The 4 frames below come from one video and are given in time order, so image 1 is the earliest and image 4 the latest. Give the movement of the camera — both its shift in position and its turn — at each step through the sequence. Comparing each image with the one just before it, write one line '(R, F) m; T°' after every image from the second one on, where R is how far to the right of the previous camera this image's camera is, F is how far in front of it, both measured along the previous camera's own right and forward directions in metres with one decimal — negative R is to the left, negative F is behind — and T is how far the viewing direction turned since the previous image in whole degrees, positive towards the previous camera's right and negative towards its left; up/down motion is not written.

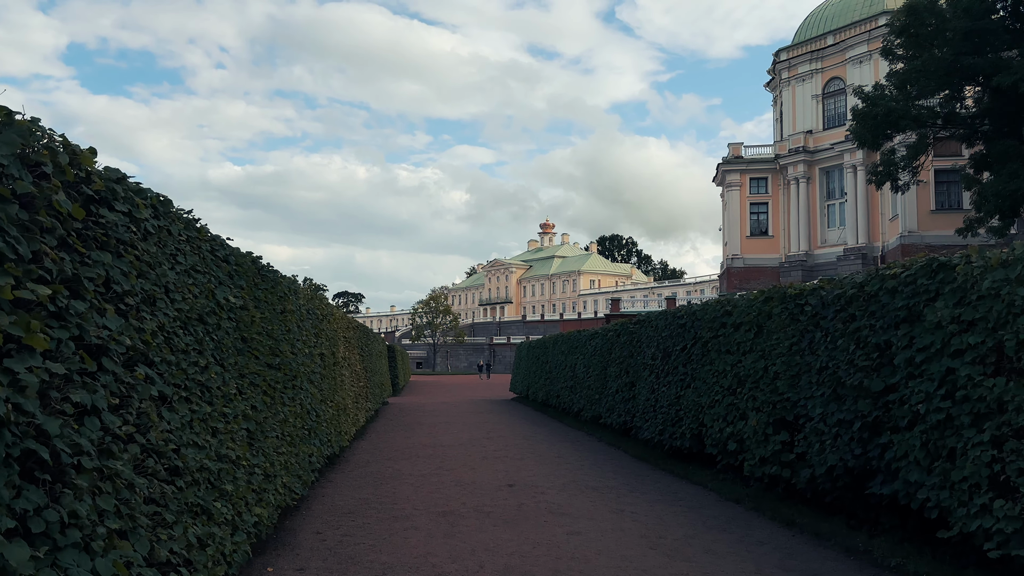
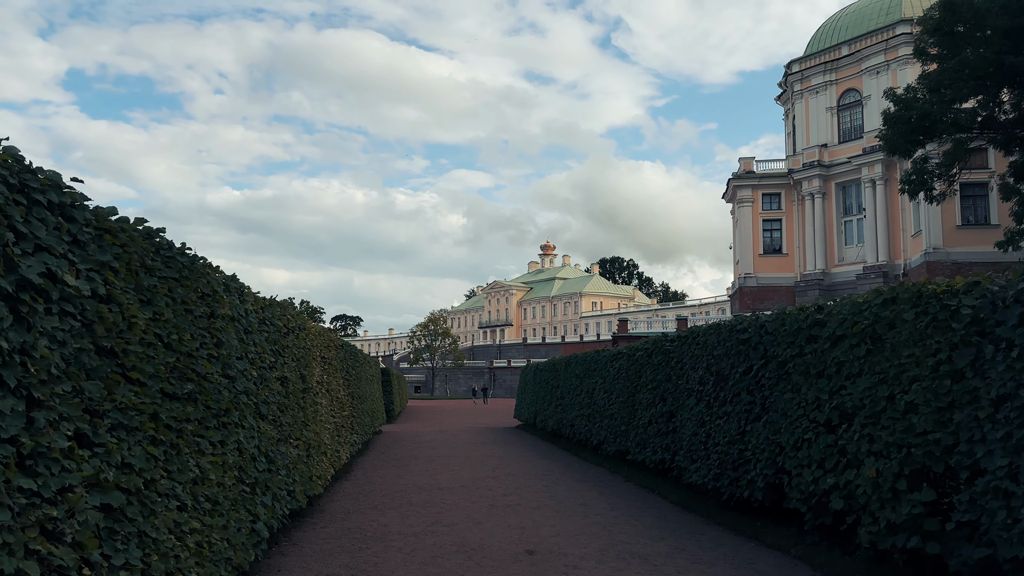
(-0.2, +2.2) m; 0°
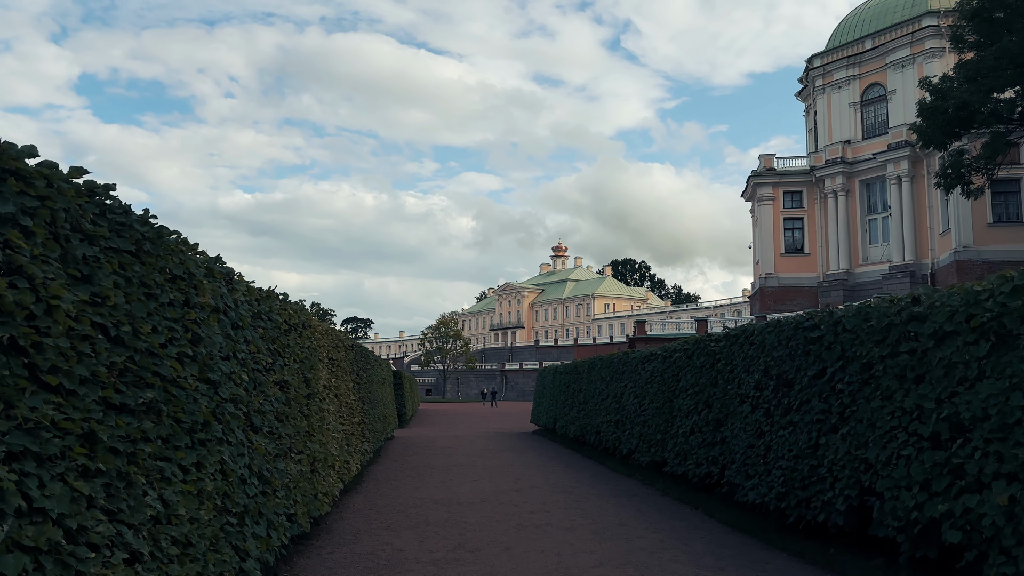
(-0.2, +1.1) m; -1°
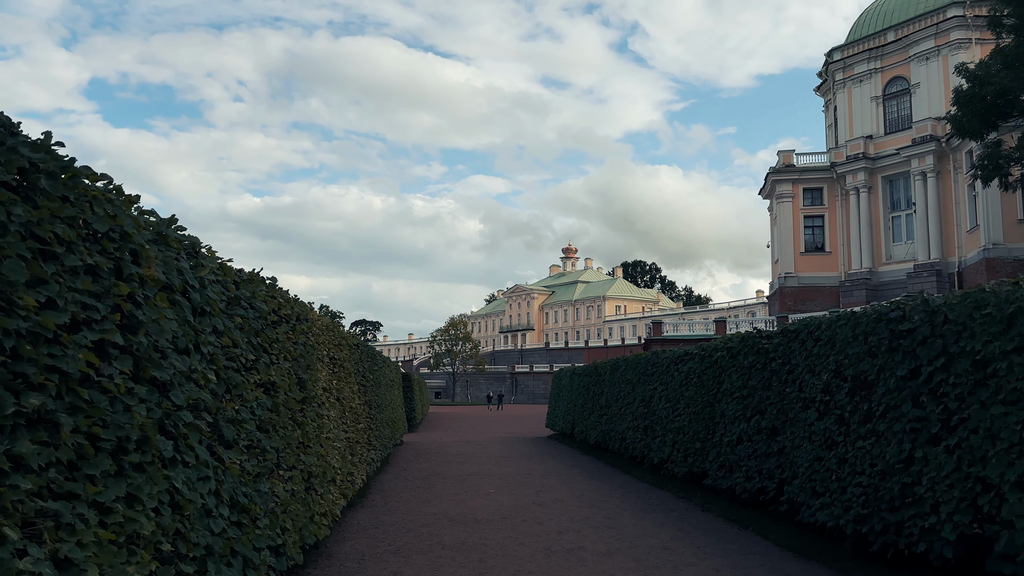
(-0.2, +1.1) m; -1°
